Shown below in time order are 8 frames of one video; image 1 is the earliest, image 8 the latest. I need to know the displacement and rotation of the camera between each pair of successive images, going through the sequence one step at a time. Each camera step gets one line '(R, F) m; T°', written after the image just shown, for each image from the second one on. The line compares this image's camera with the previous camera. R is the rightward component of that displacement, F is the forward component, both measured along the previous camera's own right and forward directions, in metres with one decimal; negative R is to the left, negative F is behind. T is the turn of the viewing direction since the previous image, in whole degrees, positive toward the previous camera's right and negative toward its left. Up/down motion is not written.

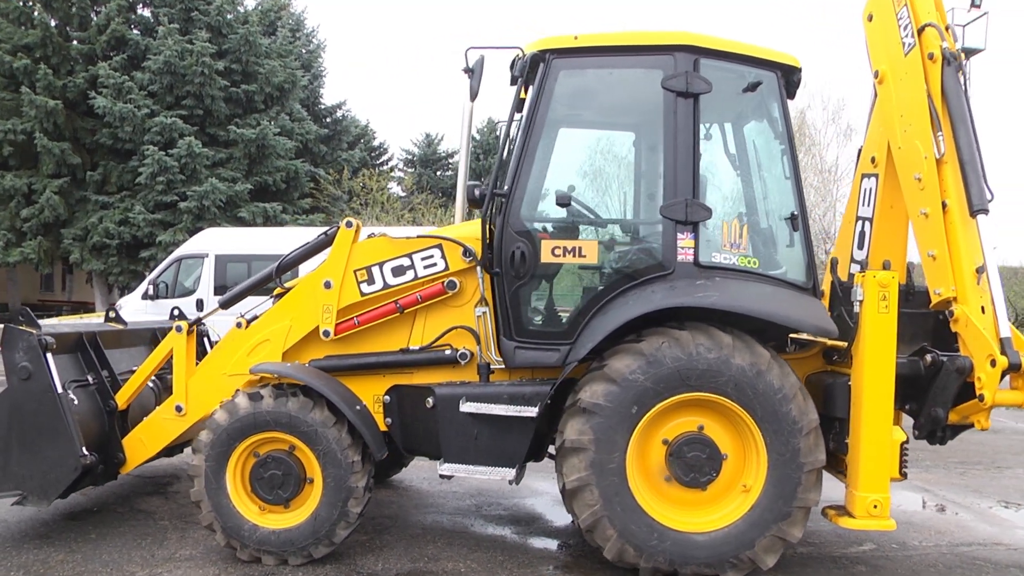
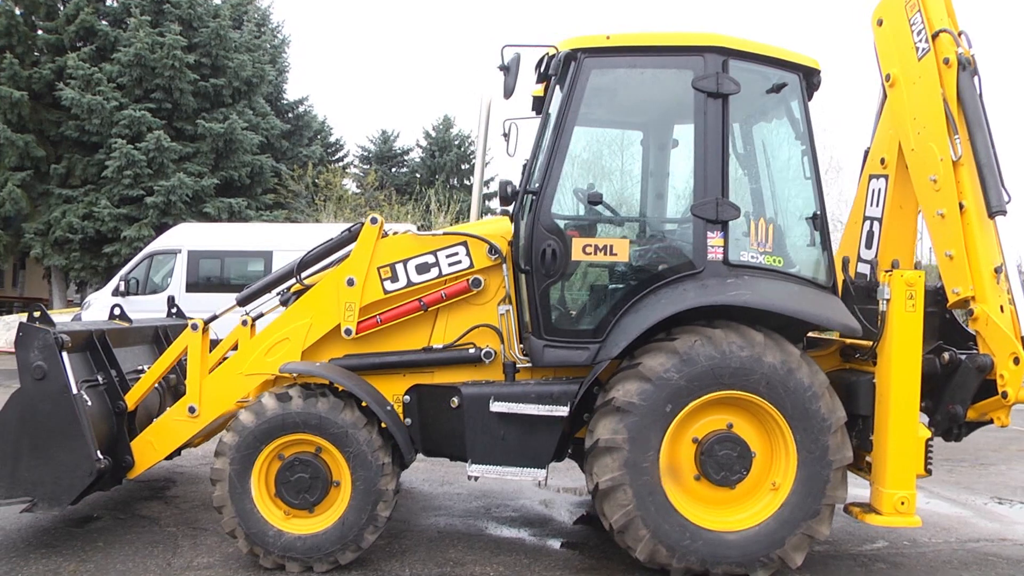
(-0.4, +0.1) m; +4°
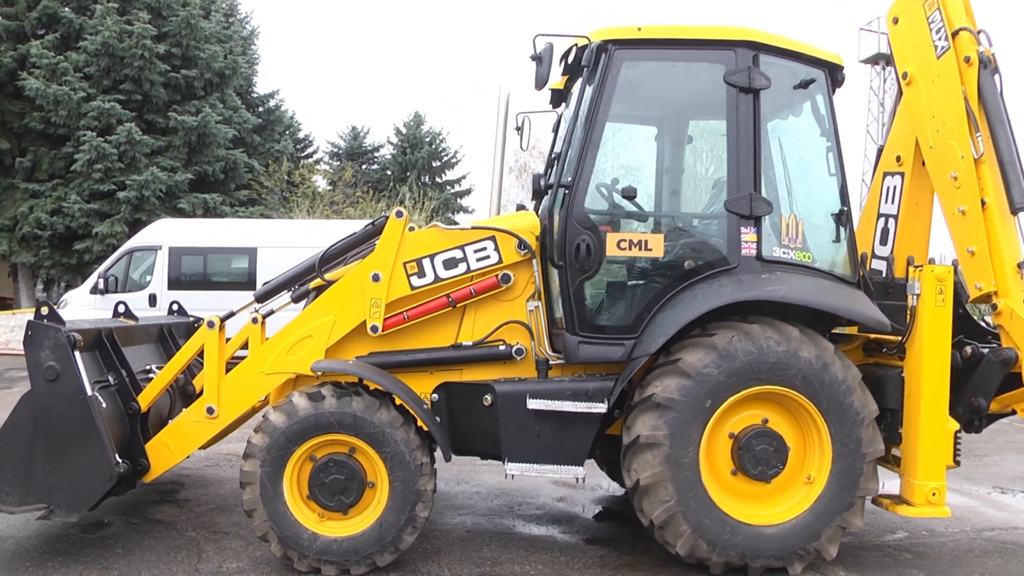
(-0.4, +0.1) m; +3°
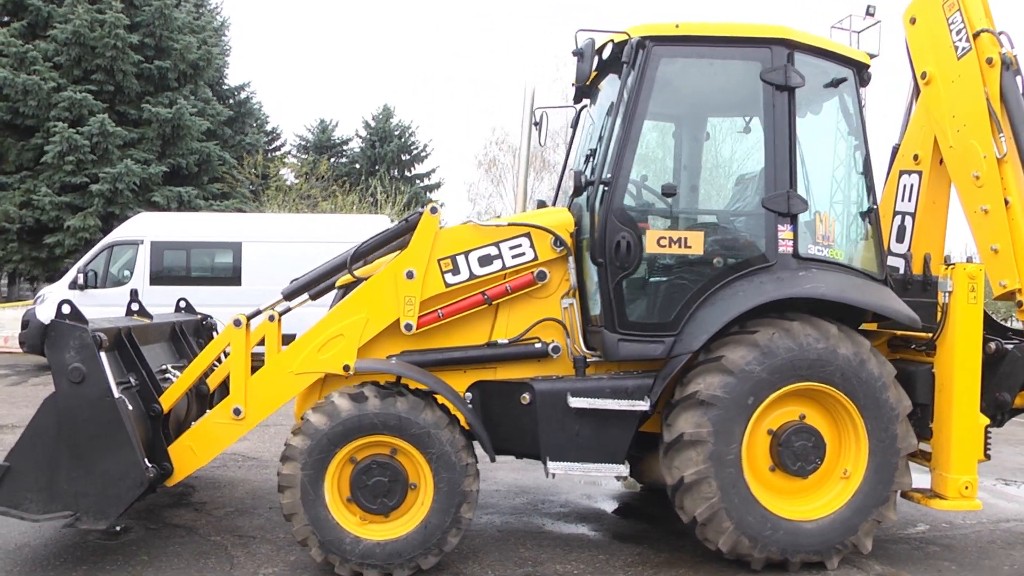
(-0.4, +0.1) m; +3°
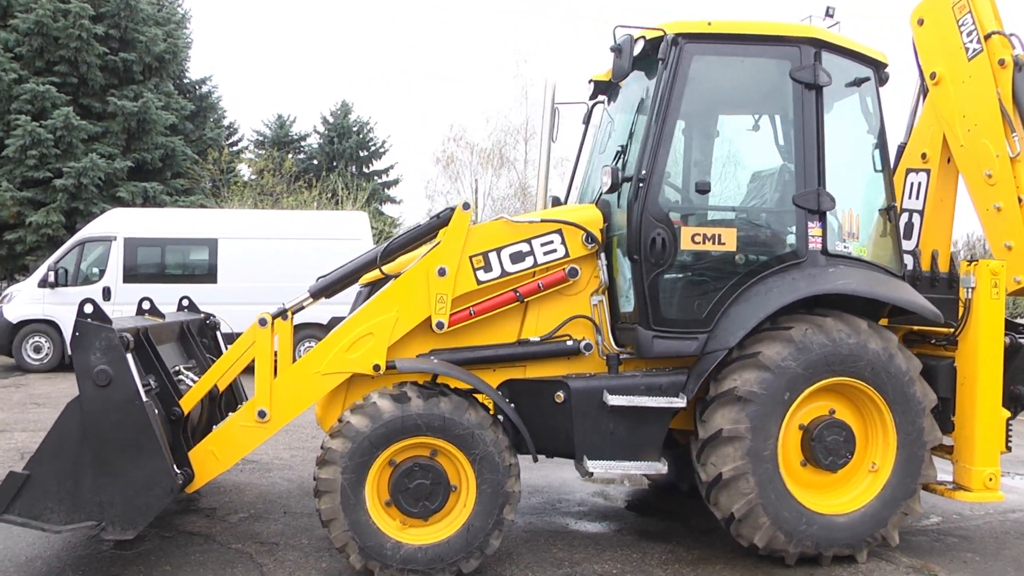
(-0.4, +0.1) m; +4°
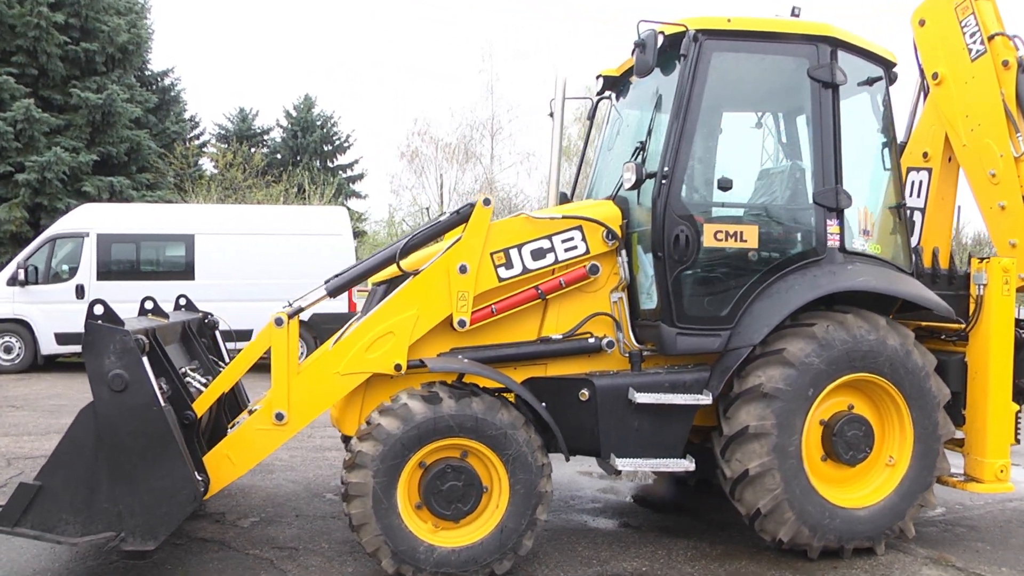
(-0.3, +0.1) m; +3°
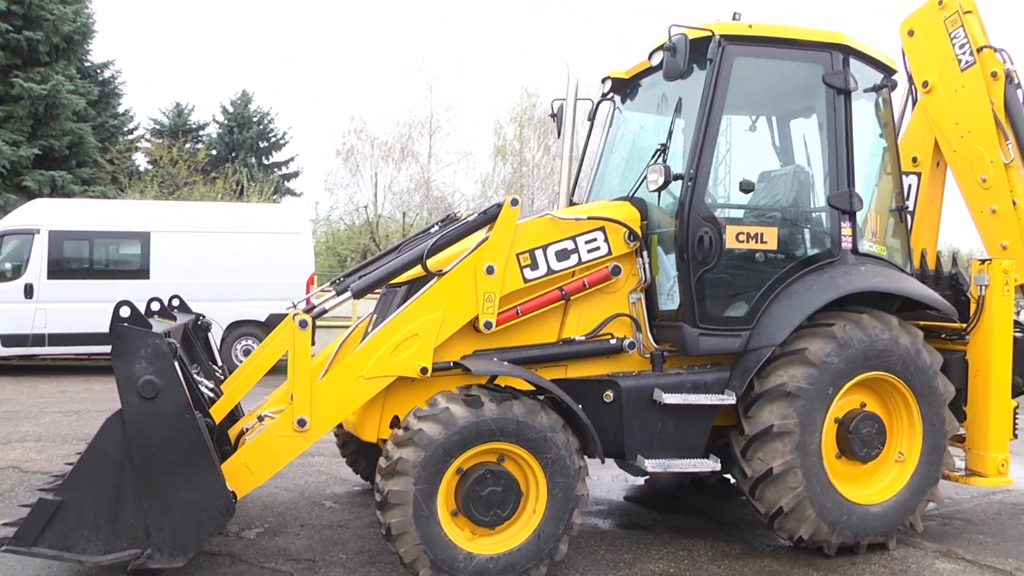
(-0.4, +0.1) m; +5°
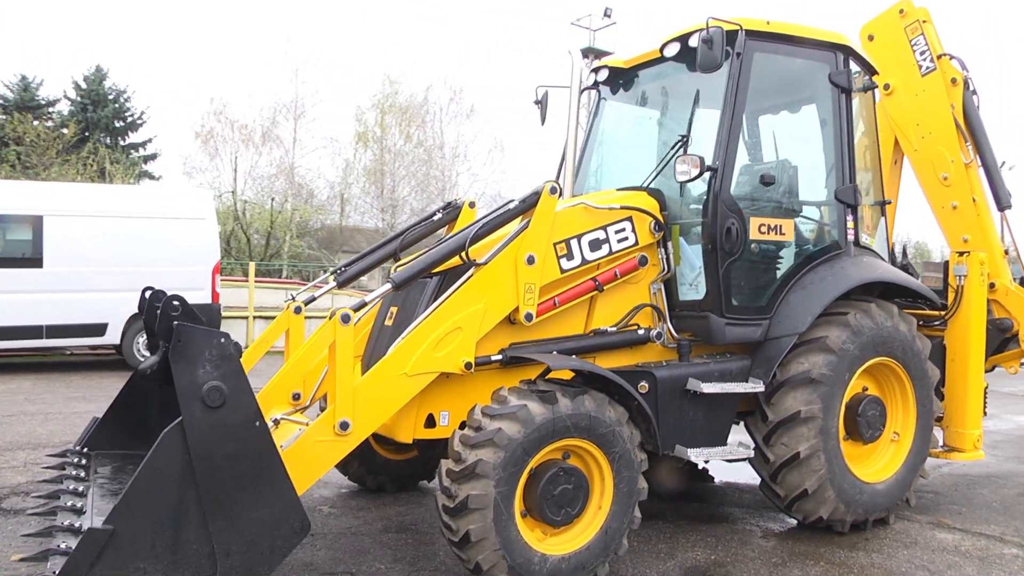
(-0.8, +0.2) m; +10°
